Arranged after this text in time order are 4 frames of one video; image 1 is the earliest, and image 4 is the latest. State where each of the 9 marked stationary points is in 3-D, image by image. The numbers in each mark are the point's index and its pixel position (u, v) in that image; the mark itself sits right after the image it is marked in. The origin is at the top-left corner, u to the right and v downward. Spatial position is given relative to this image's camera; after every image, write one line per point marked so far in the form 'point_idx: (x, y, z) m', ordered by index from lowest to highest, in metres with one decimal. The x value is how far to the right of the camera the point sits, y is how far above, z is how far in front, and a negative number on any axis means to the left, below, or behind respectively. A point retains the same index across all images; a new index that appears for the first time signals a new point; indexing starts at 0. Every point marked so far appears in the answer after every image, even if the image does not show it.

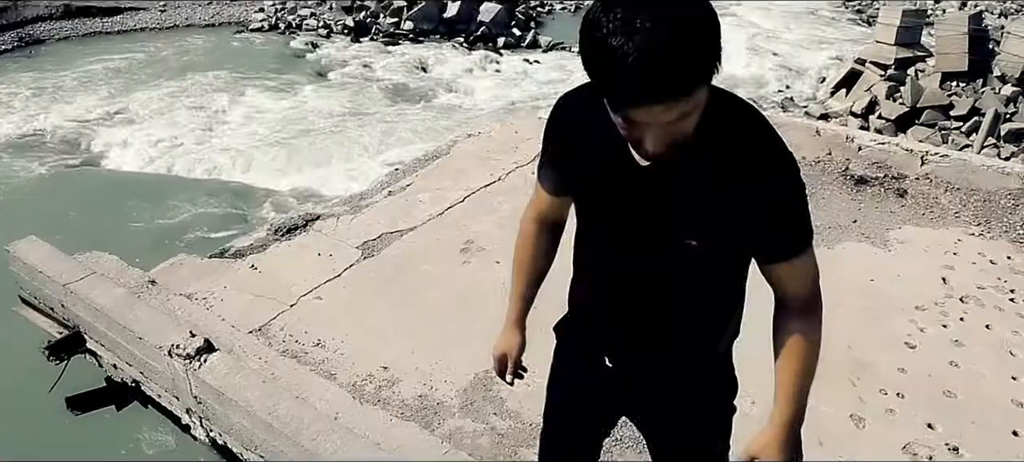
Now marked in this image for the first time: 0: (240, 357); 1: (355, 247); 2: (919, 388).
0: (-1.2, -0.6, +3.7) m
1: (-1.0, -0.1, +5.2) m
2: (+2.0, -0.8, +3.9) m
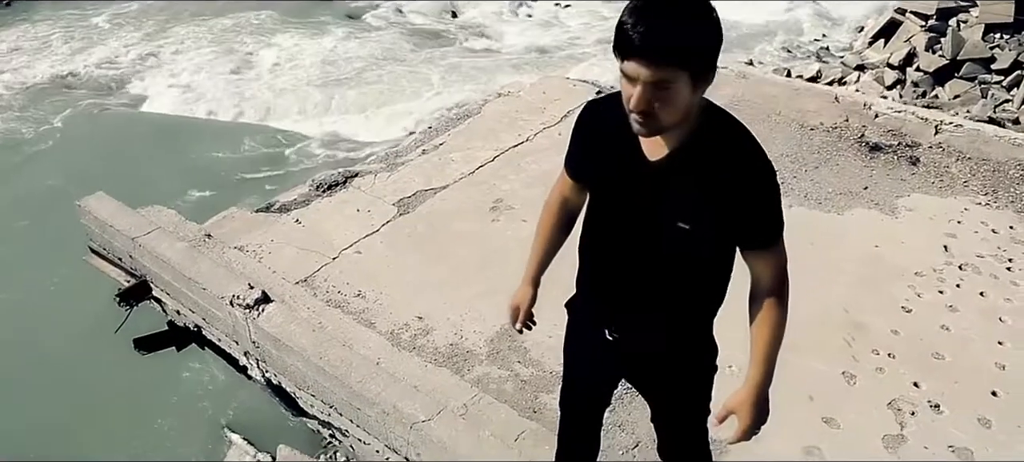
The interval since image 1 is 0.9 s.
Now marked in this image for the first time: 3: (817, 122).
0: (-1.1, -0.4, +4.1) m
1: (-0.8, +0.2, +5.6) m
2: (+2.1, -0.6, +4.3) m
3: (+2.5, +0.9, +6.5) m
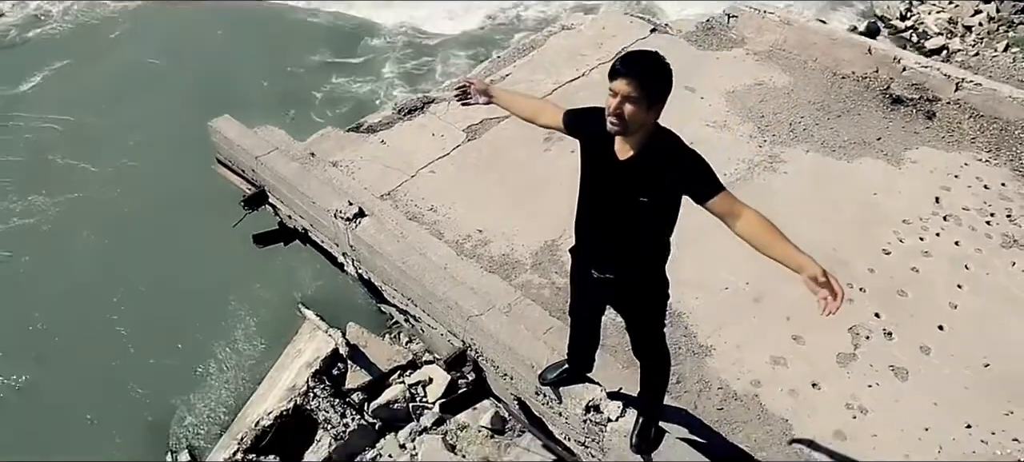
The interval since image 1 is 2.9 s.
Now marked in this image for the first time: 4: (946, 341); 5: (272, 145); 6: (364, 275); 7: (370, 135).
0: (-0.9, +0.1, +5.2) m
1: (-0.4, +0.8, +6.6) m
2: (+2.4, -0.4, +5.1) m
3: (+3.0, +1.4, +7.1) m
4: (+2.6, -0.7, +4.8) m
5: (-1.7, +0.6, +5.8) m
6: (-1.0, -0.3, +5.4) m
7: (-1.2, +0.8, +6.5) m
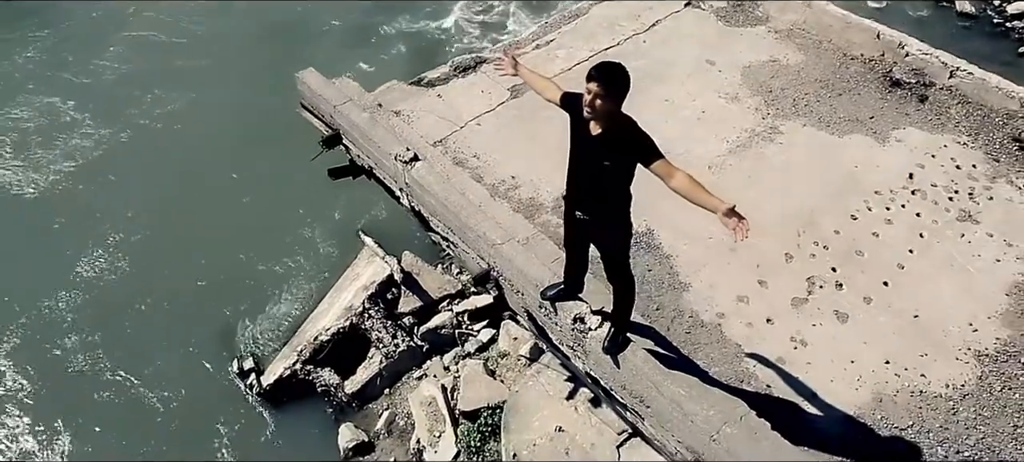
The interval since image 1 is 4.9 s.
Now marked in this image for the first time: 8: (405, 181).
0: (-0.6, +0.6, +6.4) m
1: (-0.1, +1.4, +7.7) m
2: (+2.5, -0.1, +6.1) m
3: (+3.4, +1.8, +7.9) m
4: (+2.7, -0.5, +5.8) m
5: (-1.4, +1.2, +7.0) m
6: (-0.8, +0.2, +6.6) m
7: (-0.8, +1.4, +7.7) m
8: (-0.9, +0.4, +6.5) m
